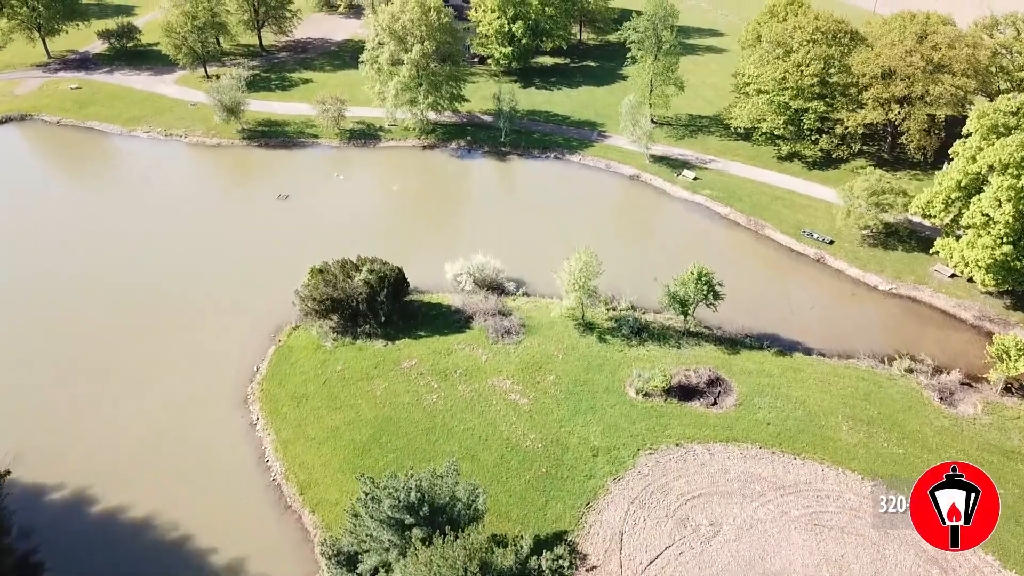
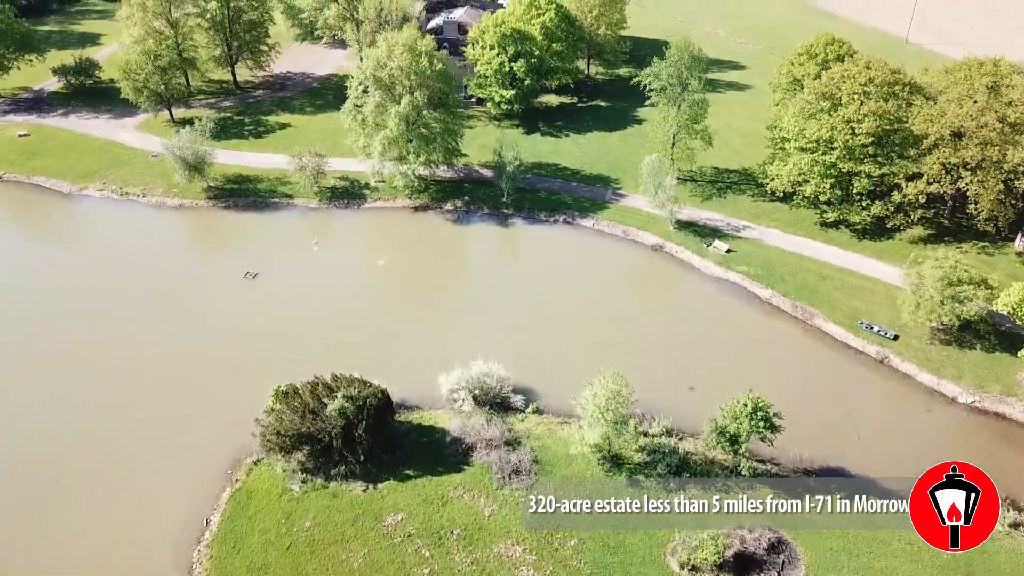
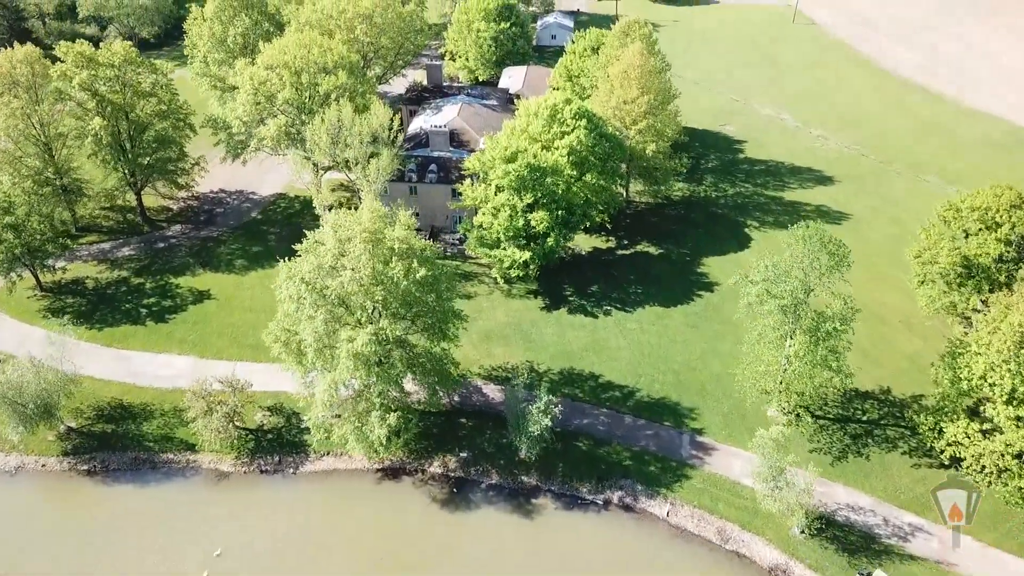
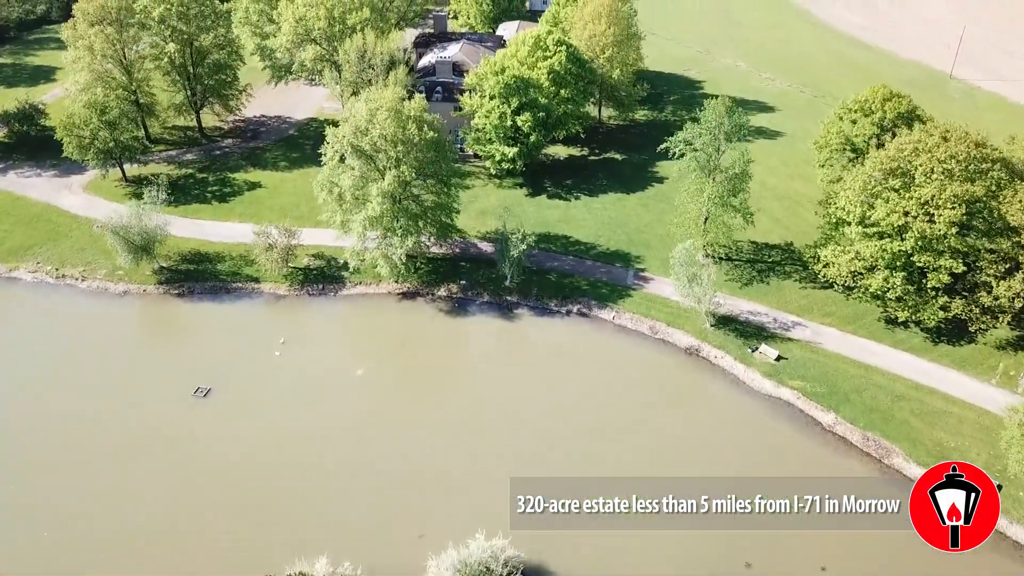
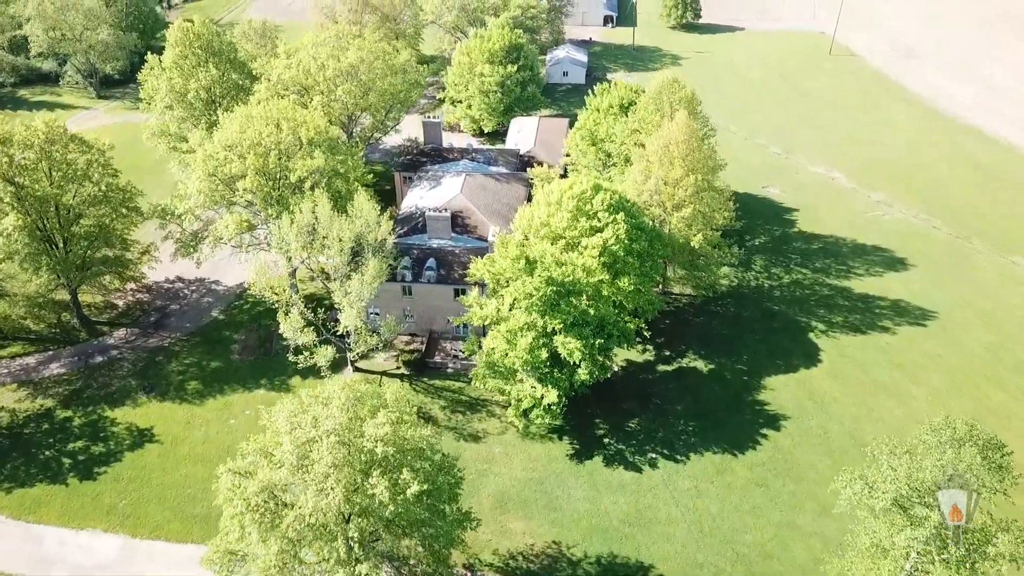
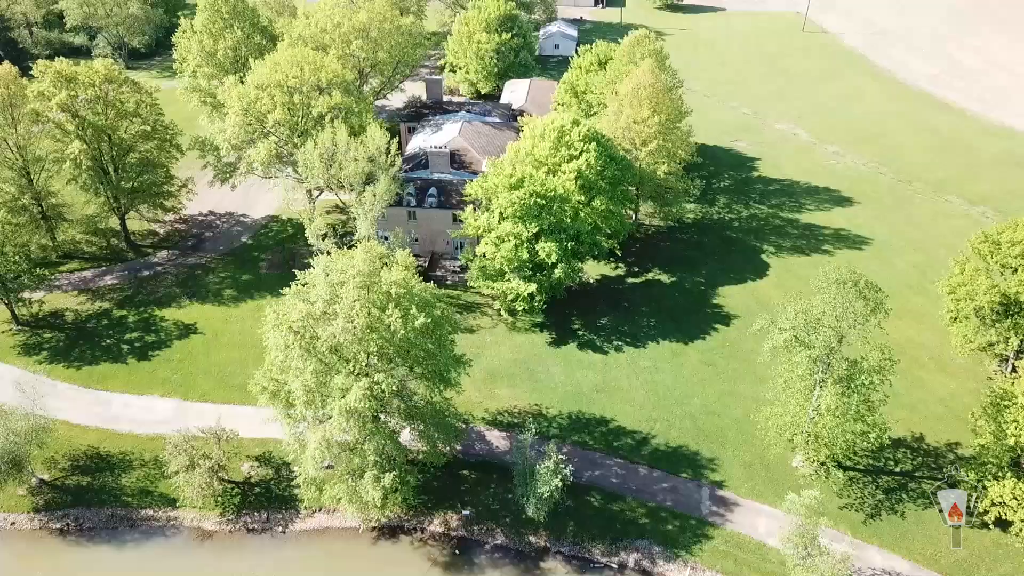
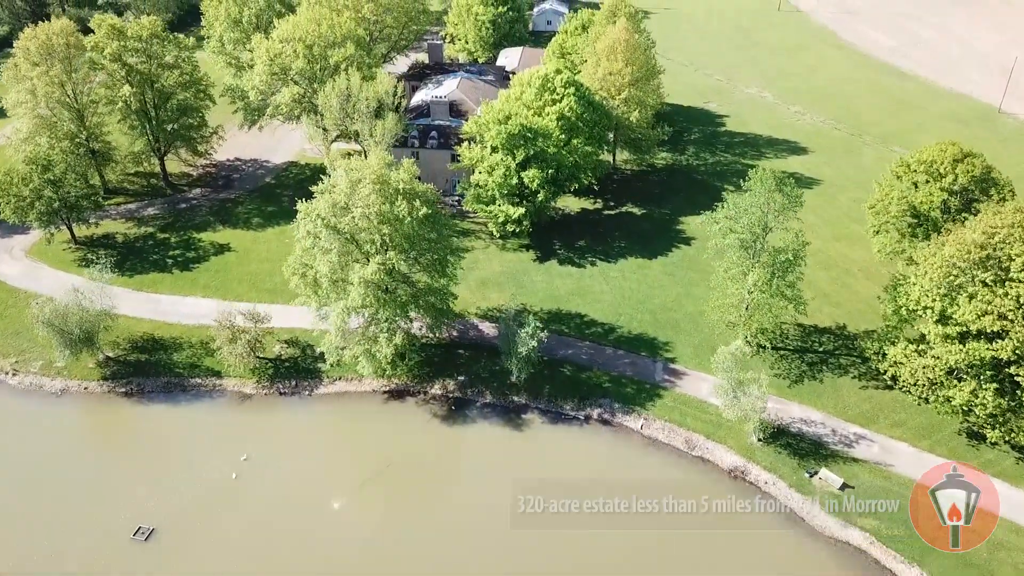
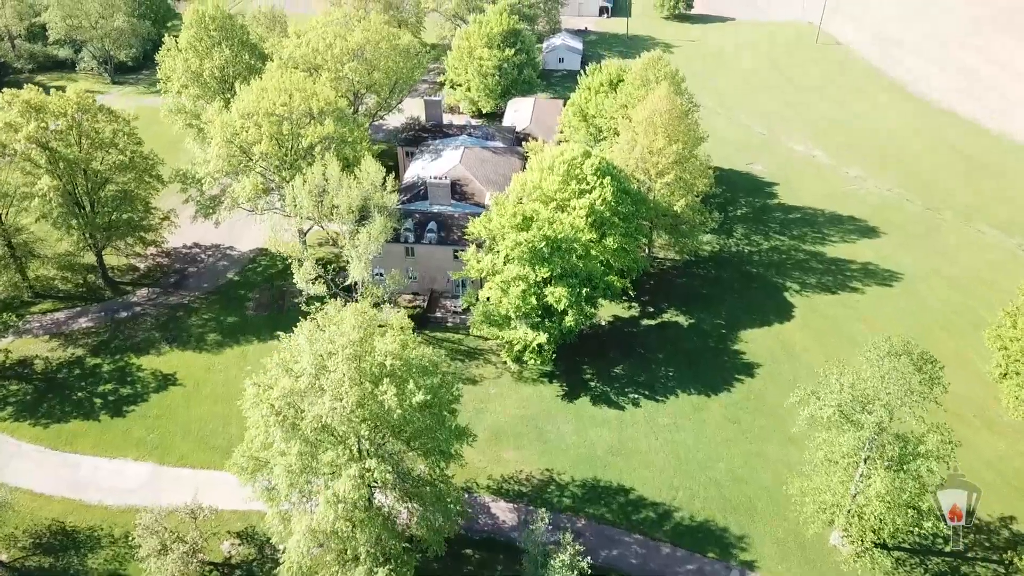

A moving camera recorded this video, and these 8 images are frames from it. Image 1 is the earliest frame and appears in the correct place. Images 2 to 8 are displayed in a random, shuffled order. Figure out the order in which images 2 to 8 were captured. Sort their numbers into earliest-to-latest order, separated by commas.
2, 4, 7, 3, 6, 8, 5
